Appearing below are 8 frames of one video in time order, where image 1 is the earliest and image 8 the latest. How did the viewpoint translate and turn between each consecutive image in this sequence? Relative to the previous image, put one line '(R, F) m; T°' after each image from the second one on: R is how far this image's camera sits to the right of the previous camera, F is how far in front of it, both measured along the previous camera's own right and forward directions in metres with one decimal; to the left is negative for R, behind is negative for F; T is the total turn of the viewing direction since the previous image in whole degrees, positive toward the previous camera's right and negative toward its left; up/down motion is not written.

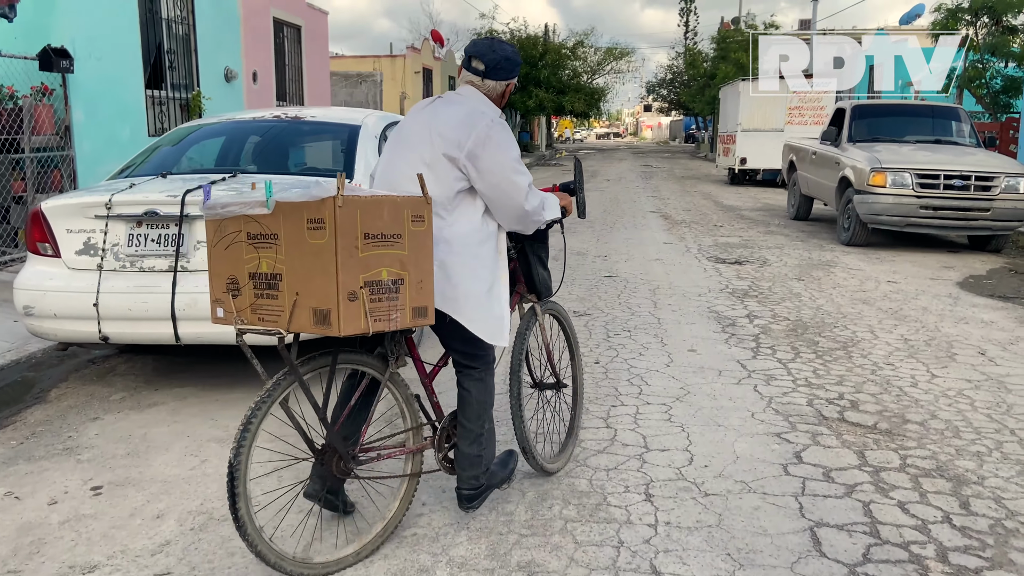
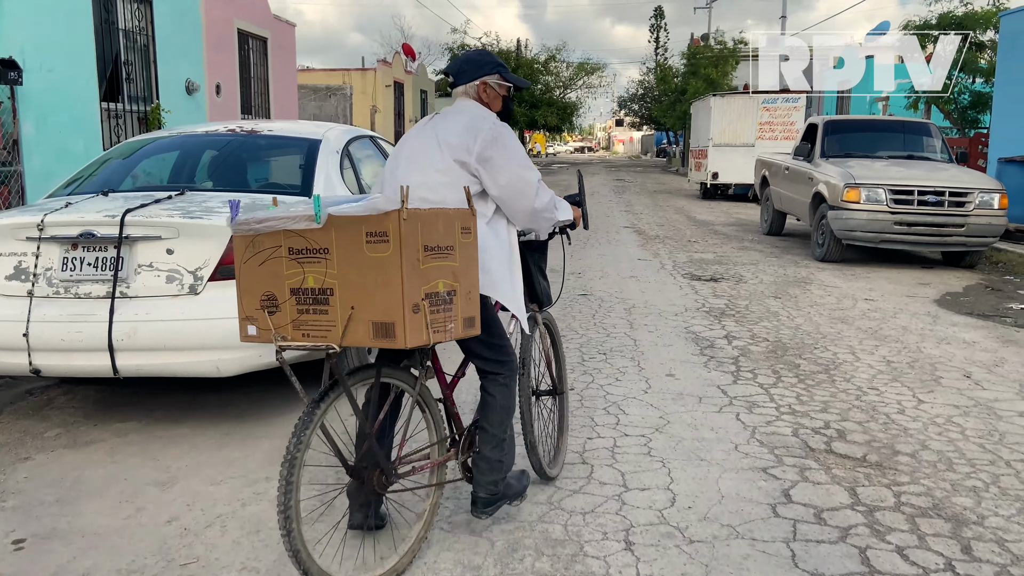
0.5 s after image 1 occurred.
(0.0, +0.3) m; +2°
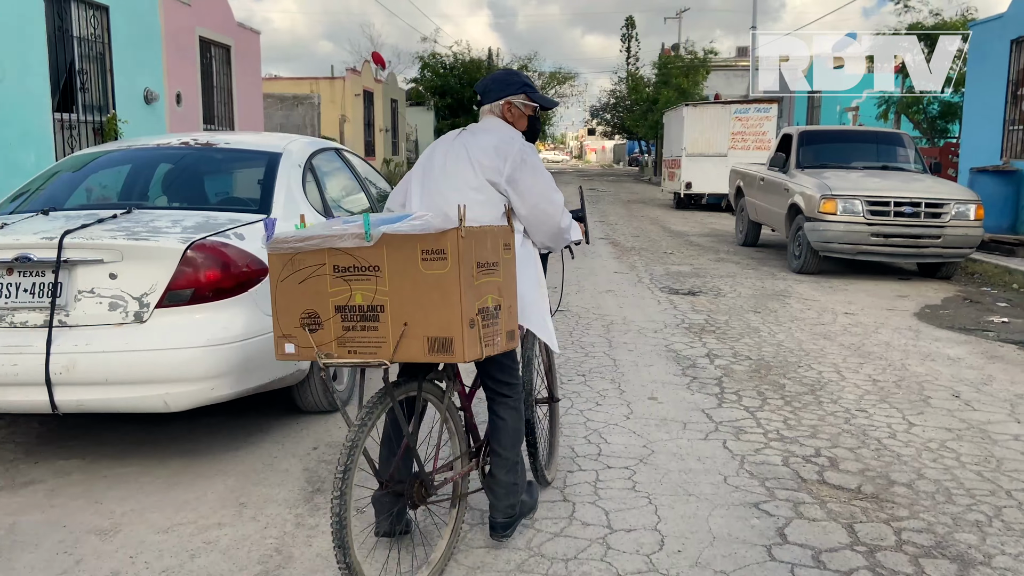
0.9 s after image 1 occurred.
(0.0, +0.2) m; +2°
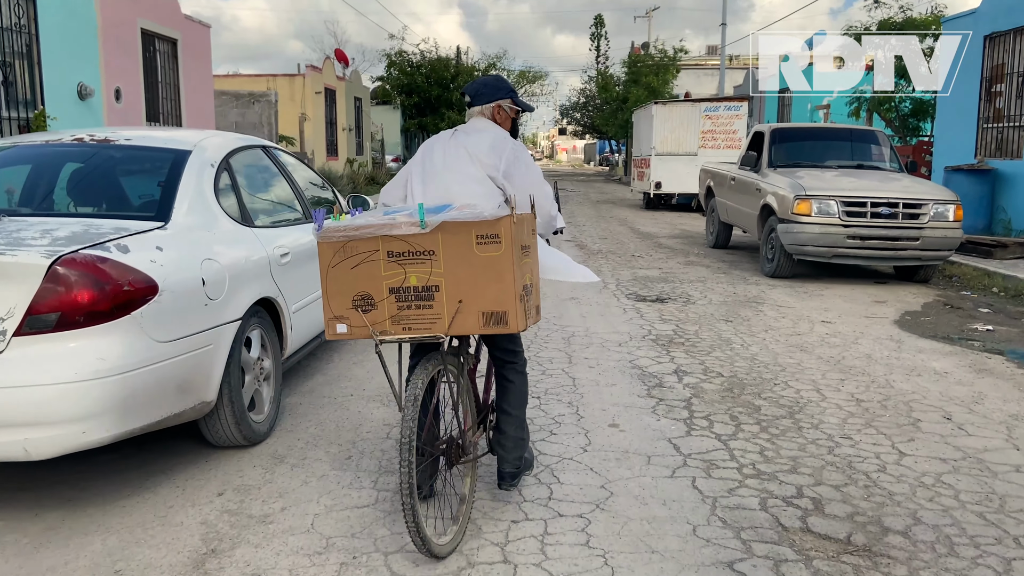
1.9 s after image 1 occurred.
(+0.2, +0.5) m; +2°
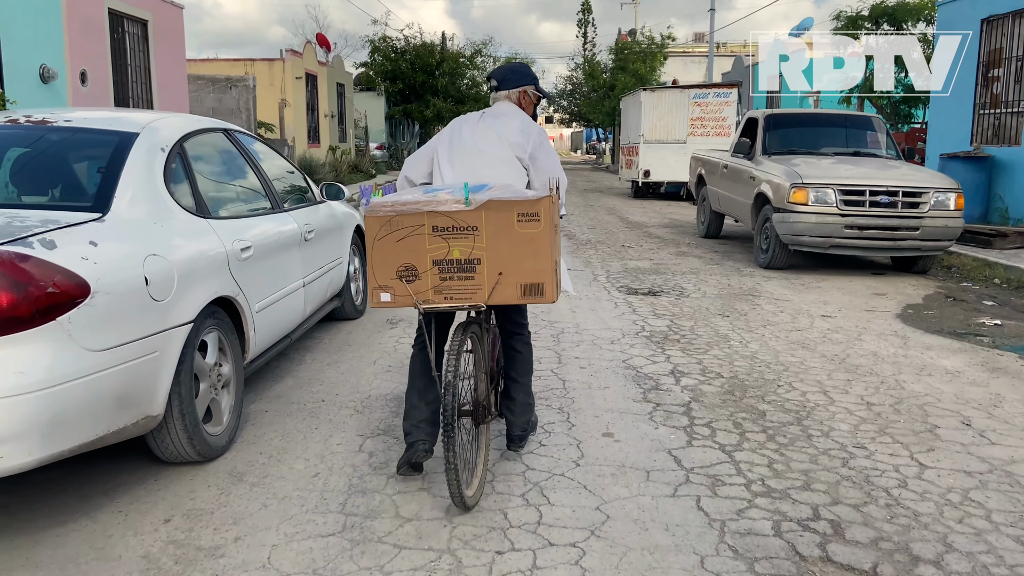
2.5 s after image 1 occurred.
(0.0, +0.4) m; +1°
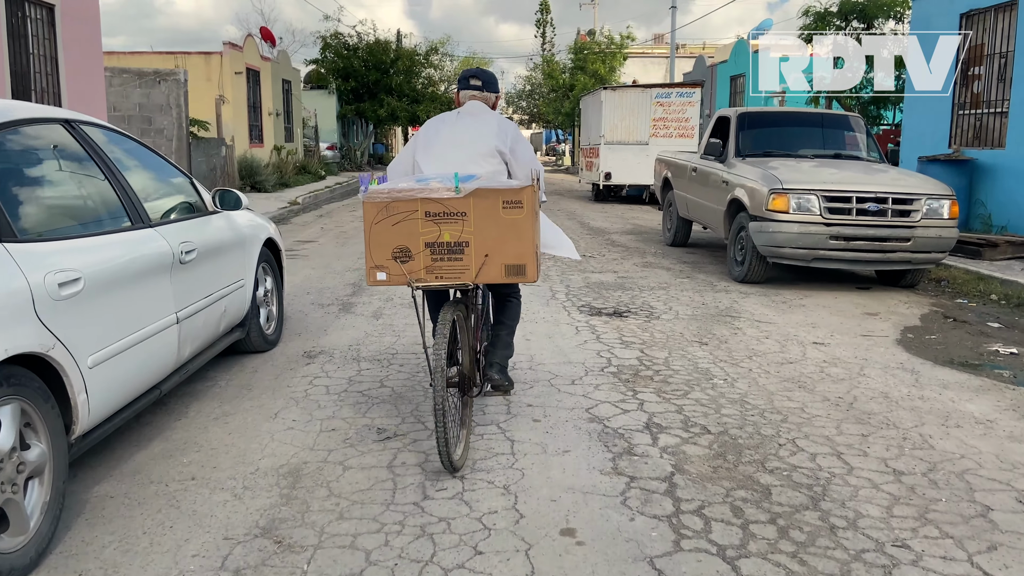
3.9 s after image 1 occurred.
(+0.1, +1.0) m; +3°
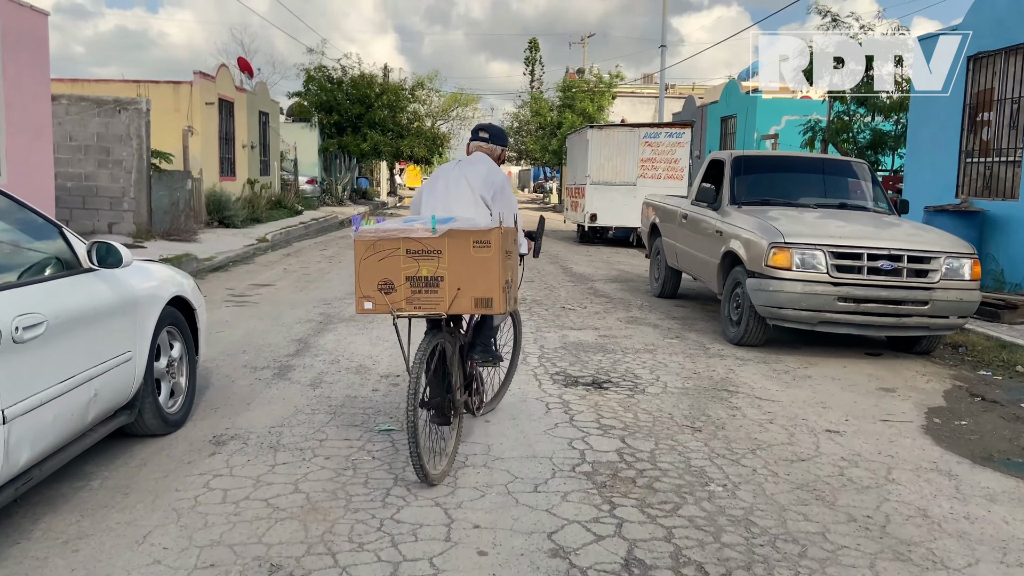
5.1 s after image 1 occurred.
(+0.2, +0.9) m; +1°
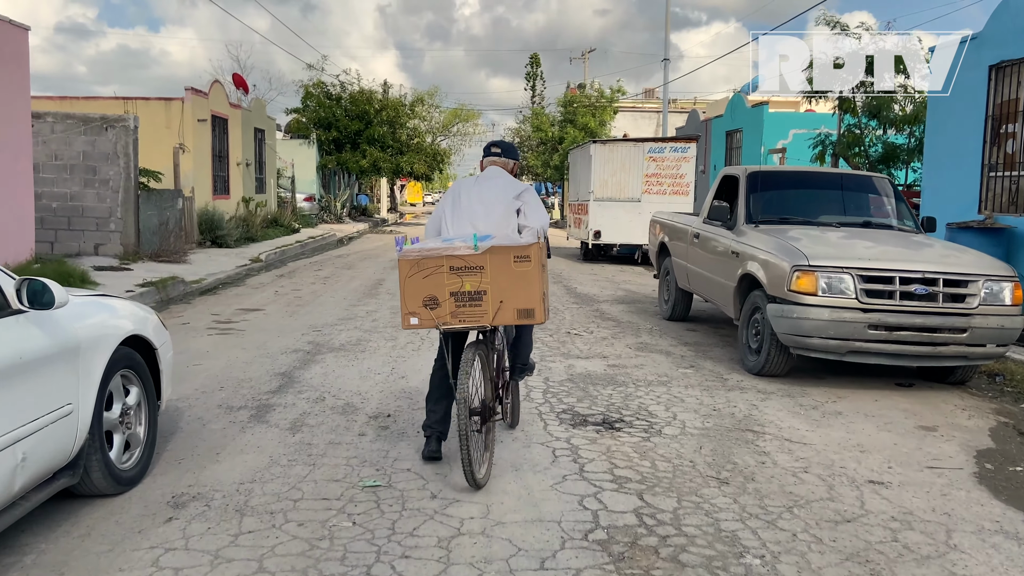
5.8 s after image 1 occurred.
(0.0, +0.5) m; 0°
